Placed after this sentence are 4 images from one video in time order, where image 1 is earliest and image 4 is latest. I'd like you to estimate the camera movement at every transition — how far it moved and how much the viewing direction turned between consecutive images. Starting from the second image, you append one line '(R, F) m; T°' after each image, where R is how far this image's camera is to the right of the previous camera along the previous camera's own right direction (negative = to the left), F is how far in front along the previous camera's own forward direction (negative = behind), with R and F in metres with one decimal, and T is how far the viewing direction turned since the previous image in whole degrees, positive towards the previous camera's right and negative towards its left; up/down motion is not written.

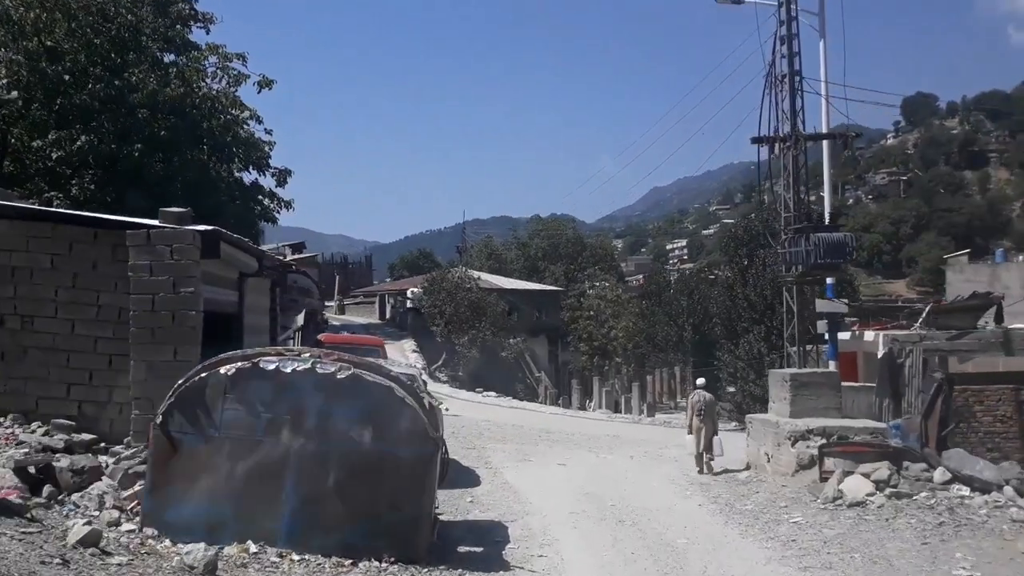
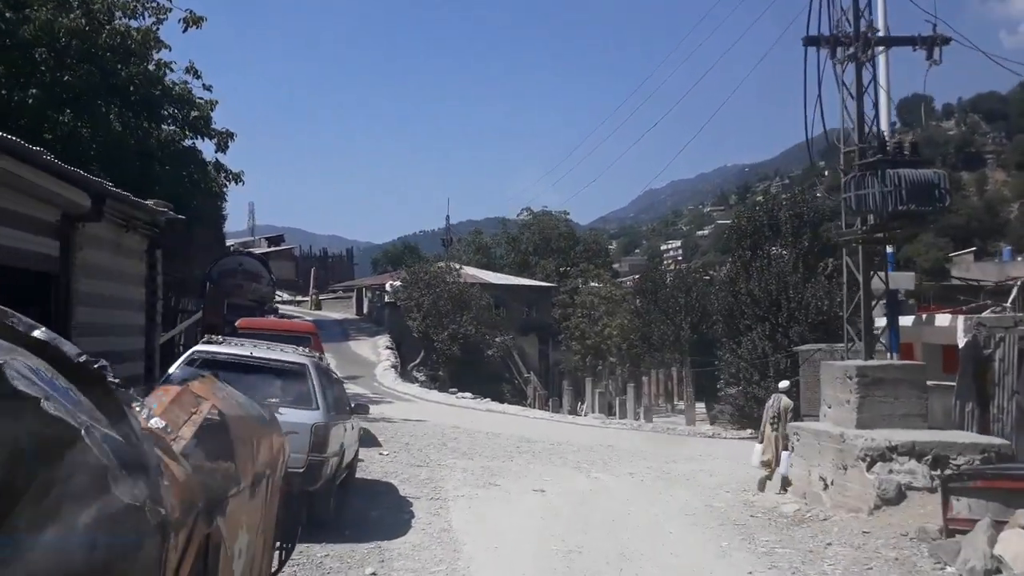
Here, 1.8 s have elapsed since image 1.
(+0.4, +3.8) m; 0°
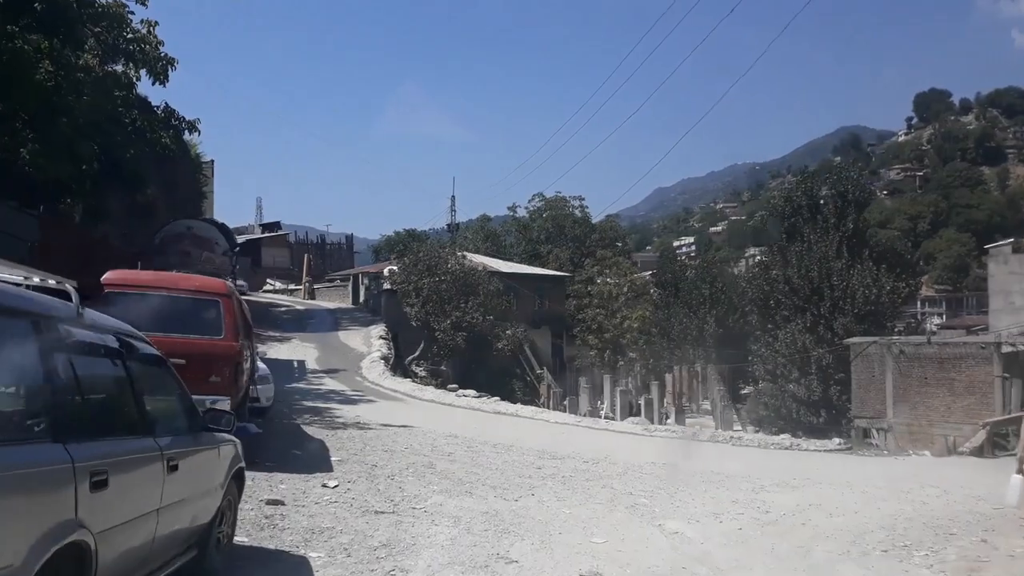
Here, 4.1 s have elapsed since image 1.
(-0.1, +5.0) m; -1°
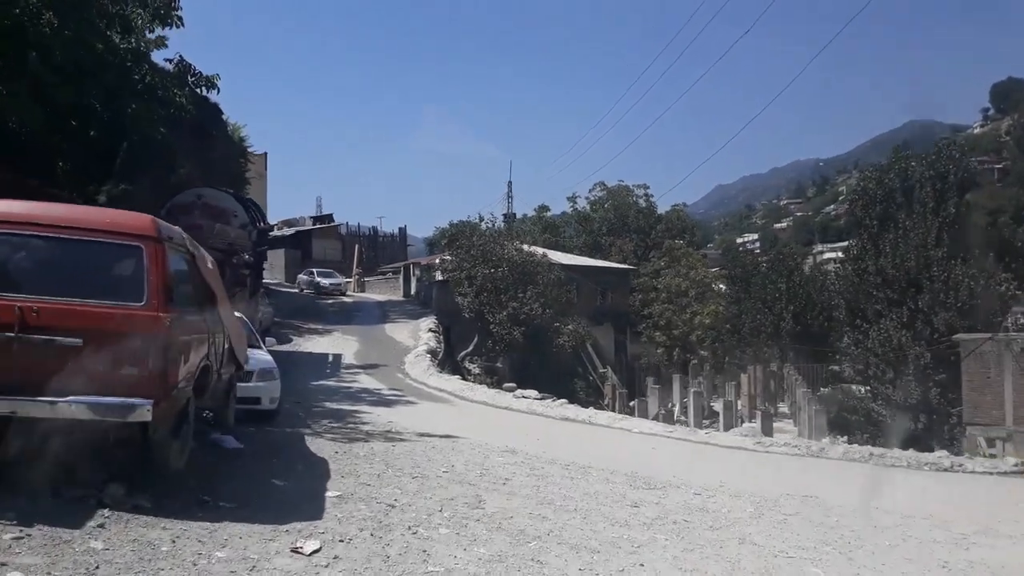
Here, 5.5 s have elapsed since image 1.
(-0.2, +3.5) m; -4°
